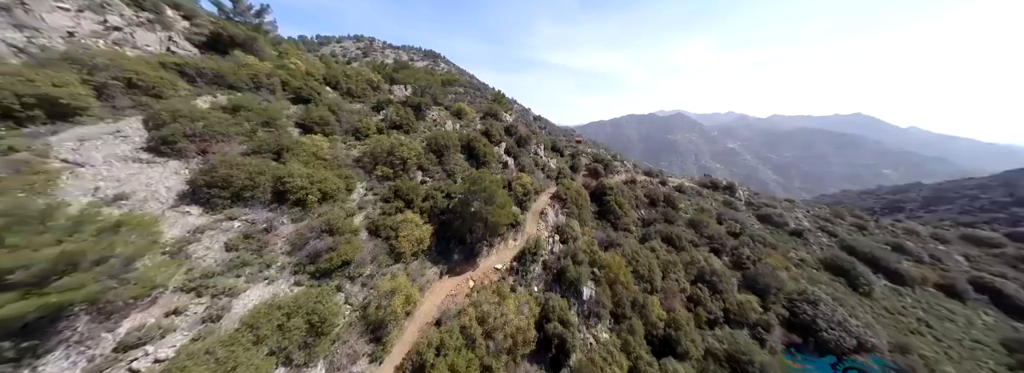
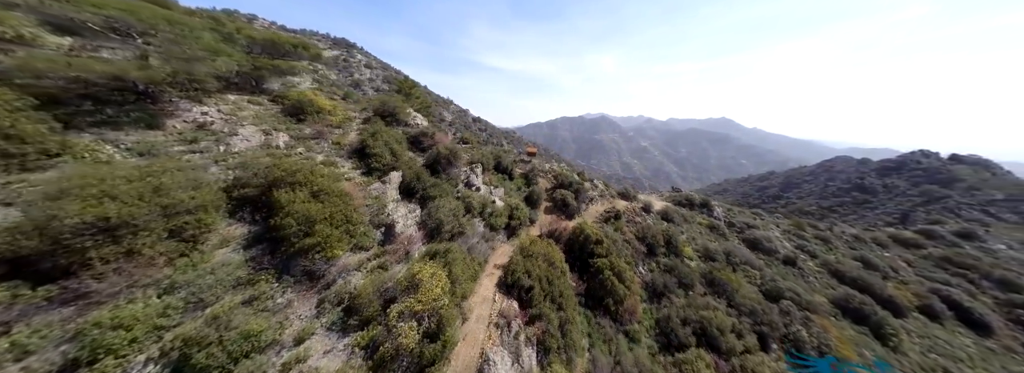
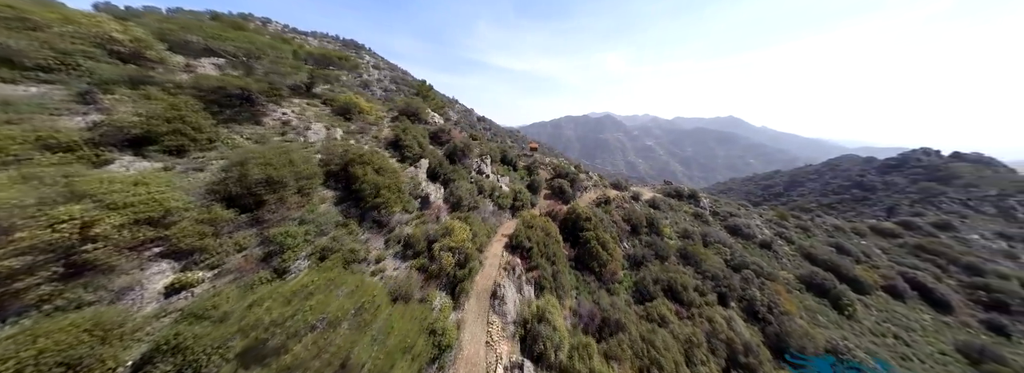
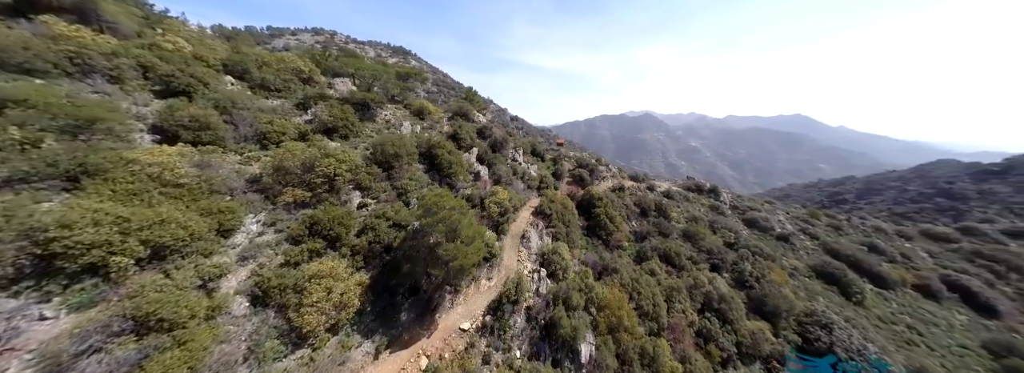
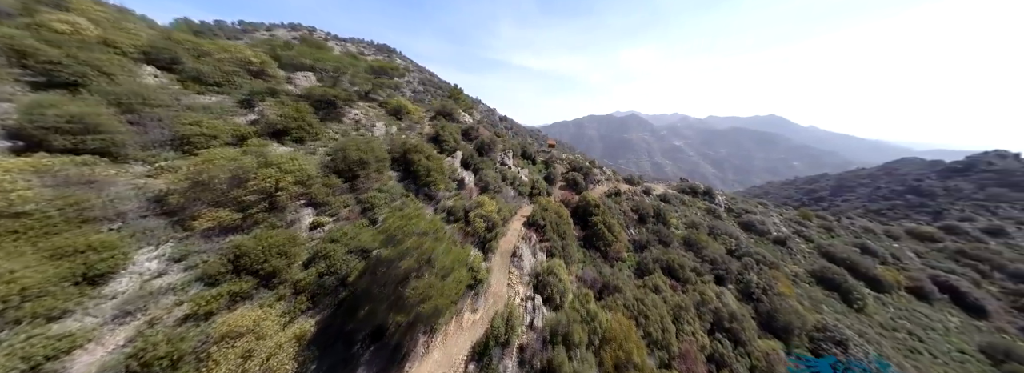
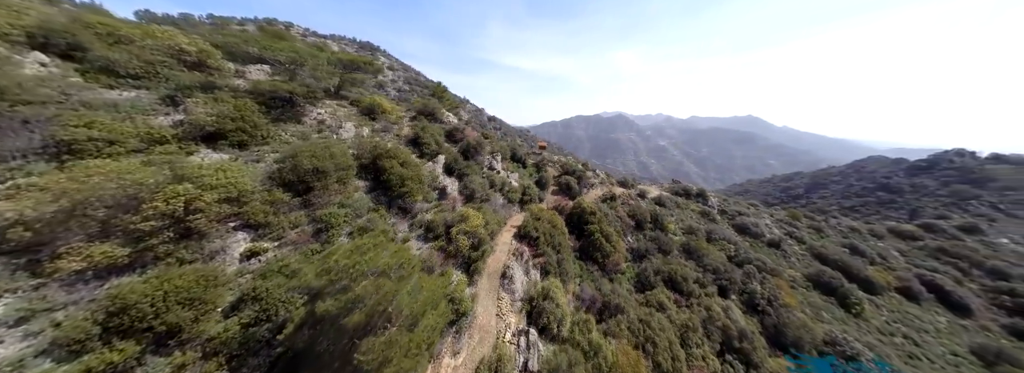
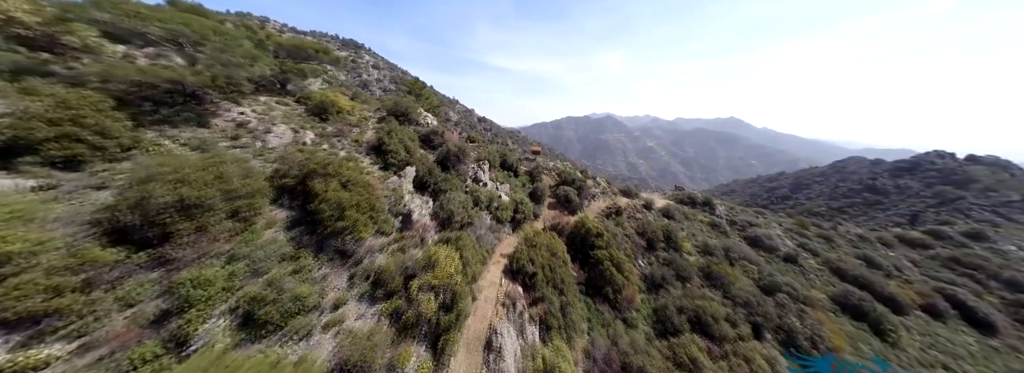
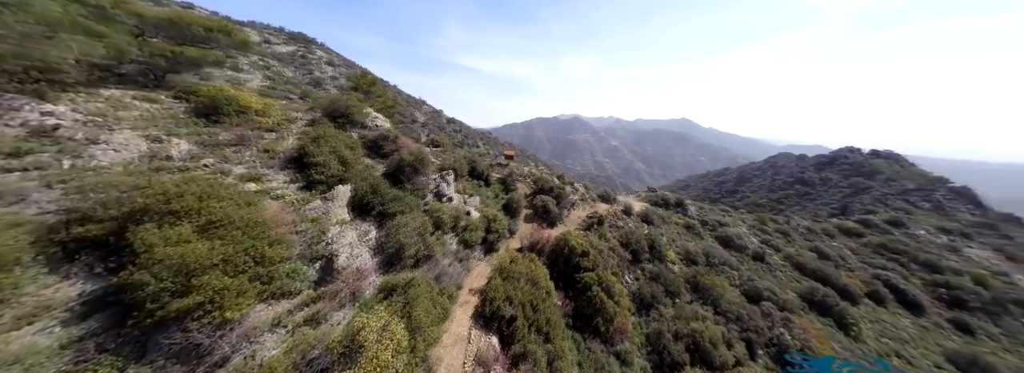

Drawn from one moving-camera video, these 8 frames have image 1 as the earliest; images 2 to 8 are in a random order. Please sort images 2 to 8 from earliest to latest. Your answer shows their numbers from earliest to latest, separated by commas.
4, 5, 6, 3, 7, 2, 8
